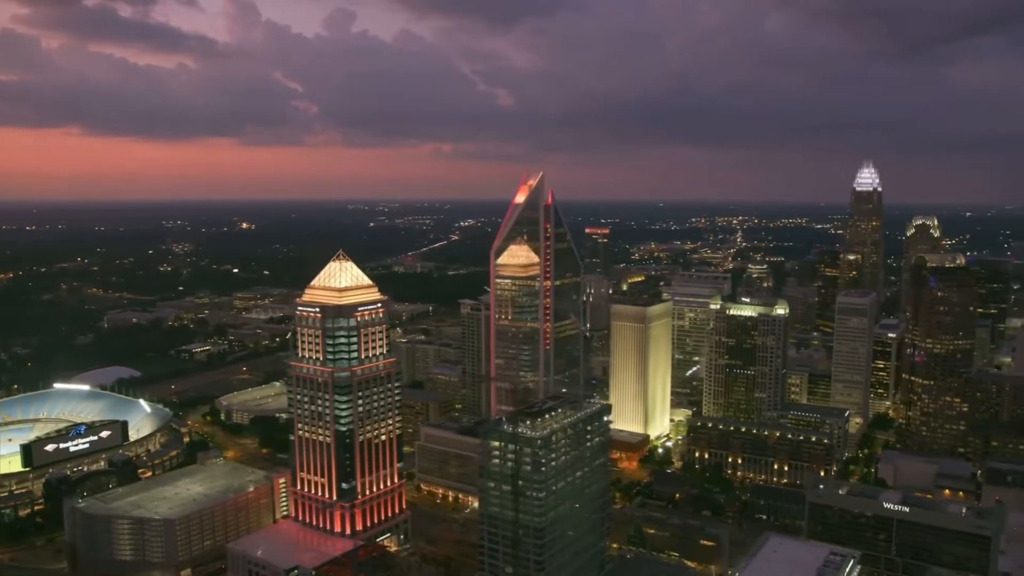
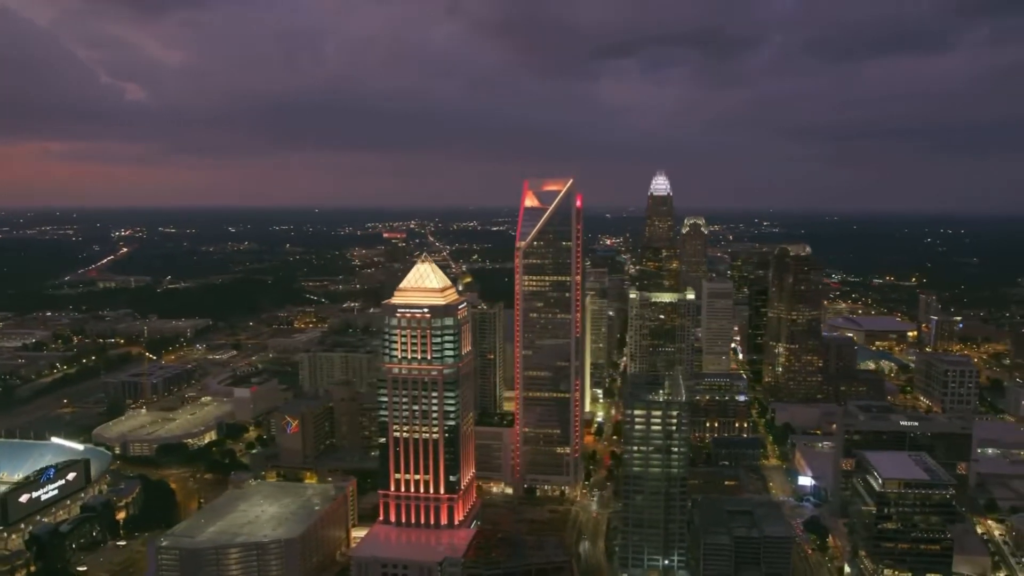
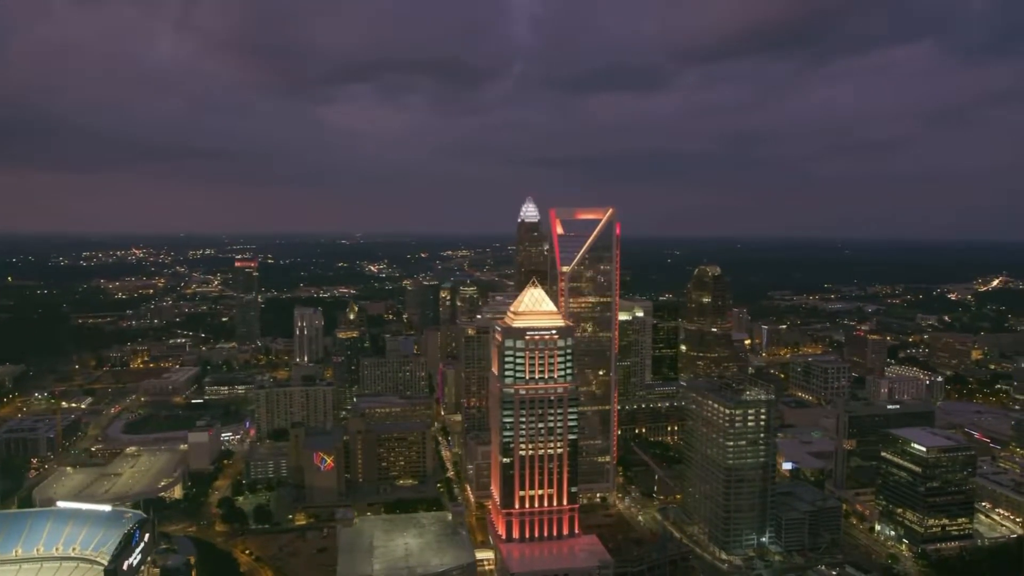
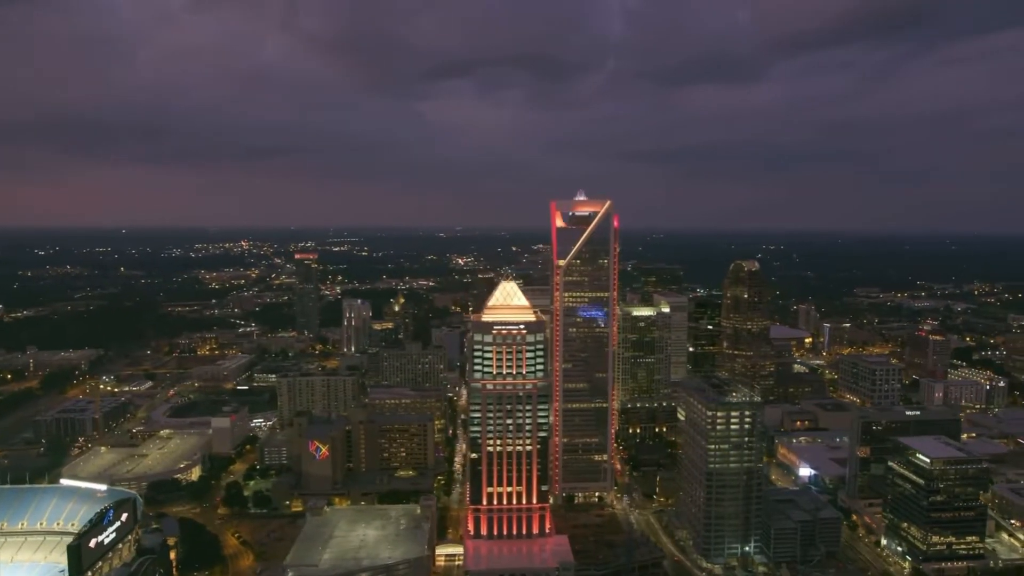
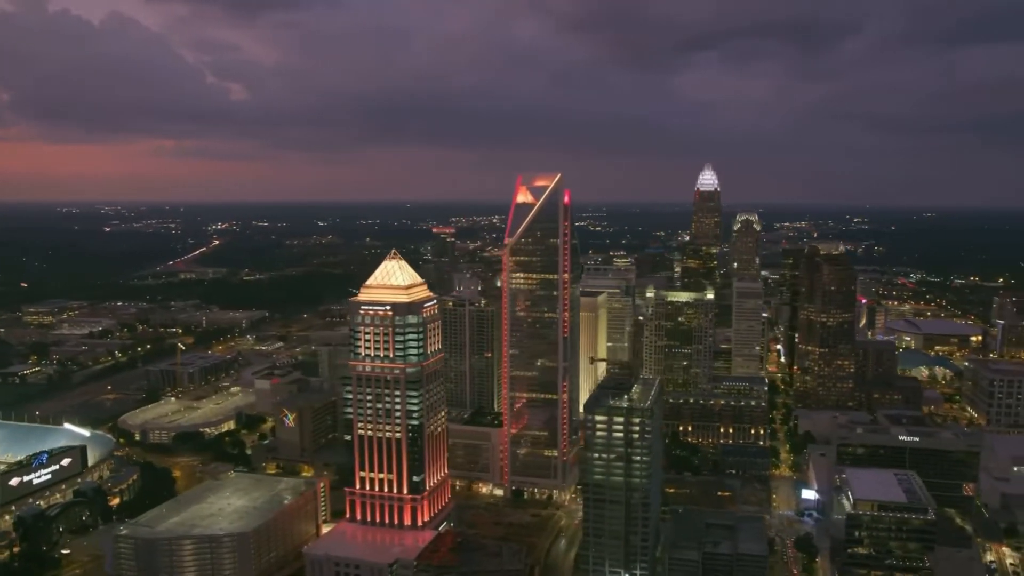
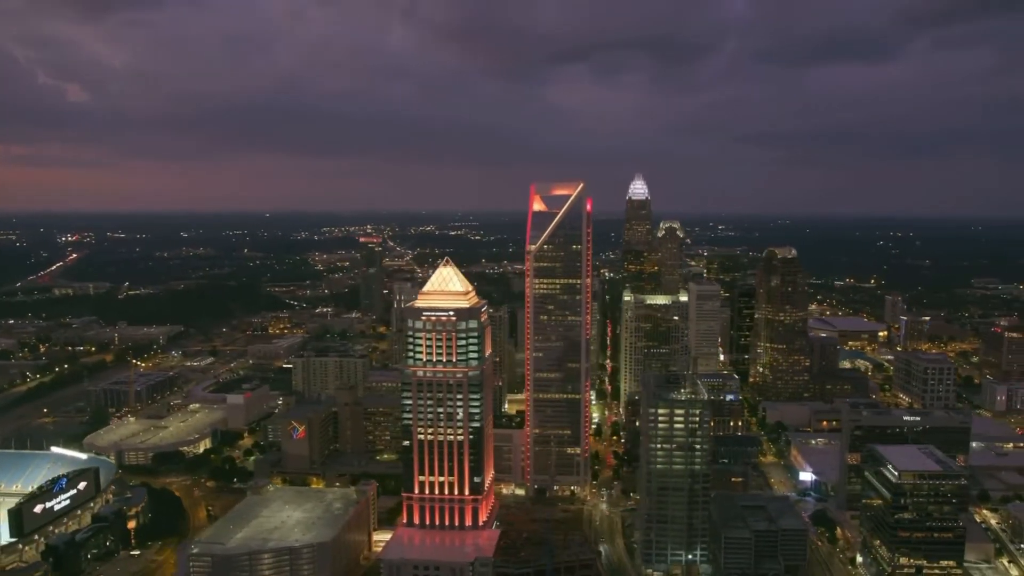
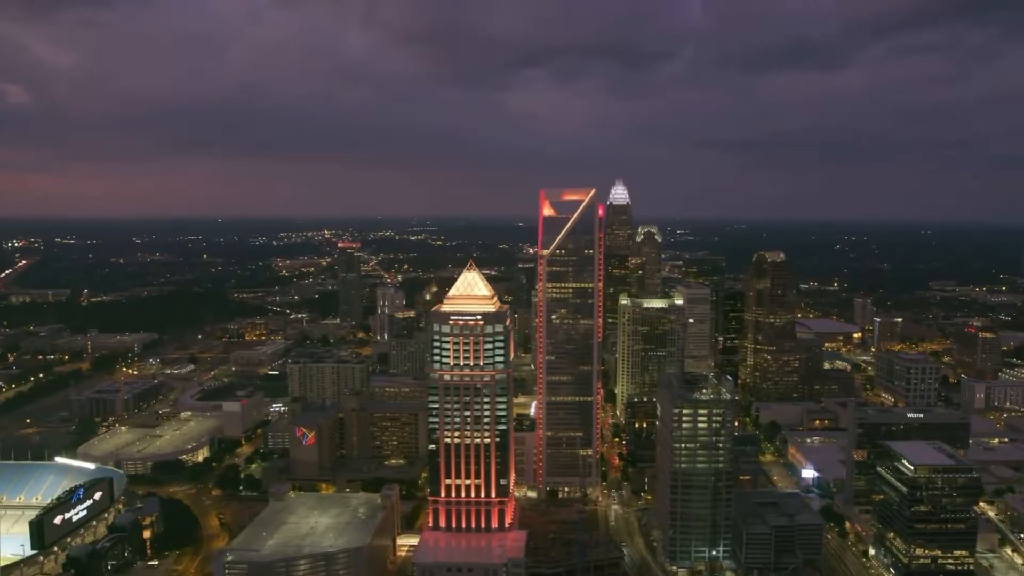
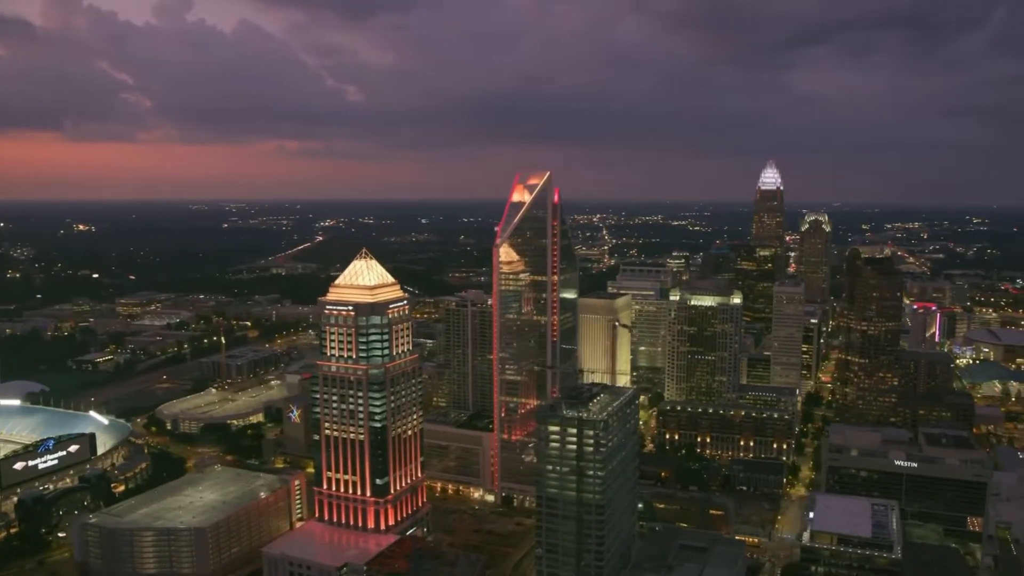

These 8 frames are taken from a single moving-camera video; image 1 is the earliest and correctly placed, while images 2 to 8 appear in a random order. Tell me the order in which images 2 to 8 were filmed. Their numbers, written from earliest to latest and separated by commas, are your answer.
8, 5, 2, 6, 7, 4, 3
